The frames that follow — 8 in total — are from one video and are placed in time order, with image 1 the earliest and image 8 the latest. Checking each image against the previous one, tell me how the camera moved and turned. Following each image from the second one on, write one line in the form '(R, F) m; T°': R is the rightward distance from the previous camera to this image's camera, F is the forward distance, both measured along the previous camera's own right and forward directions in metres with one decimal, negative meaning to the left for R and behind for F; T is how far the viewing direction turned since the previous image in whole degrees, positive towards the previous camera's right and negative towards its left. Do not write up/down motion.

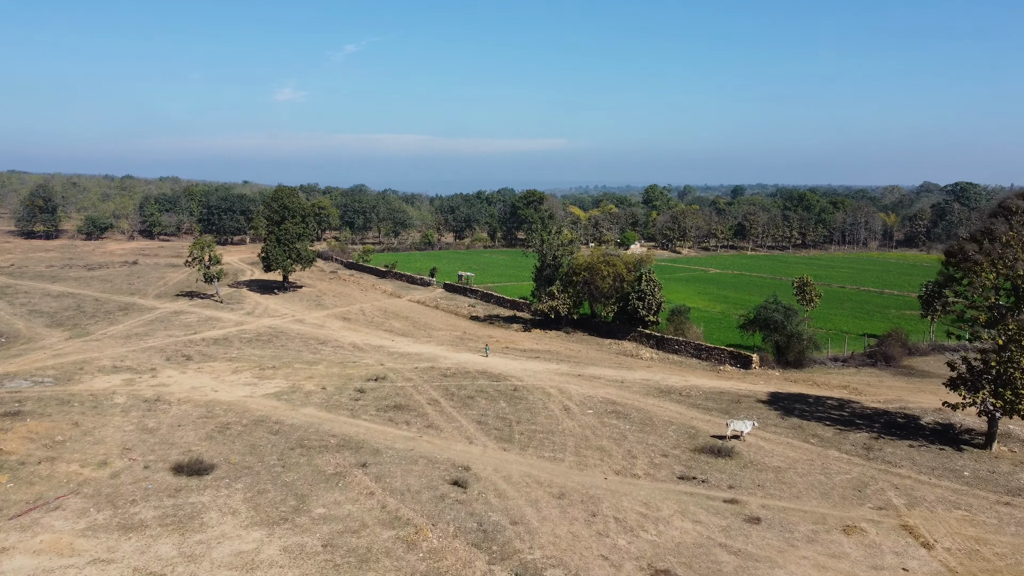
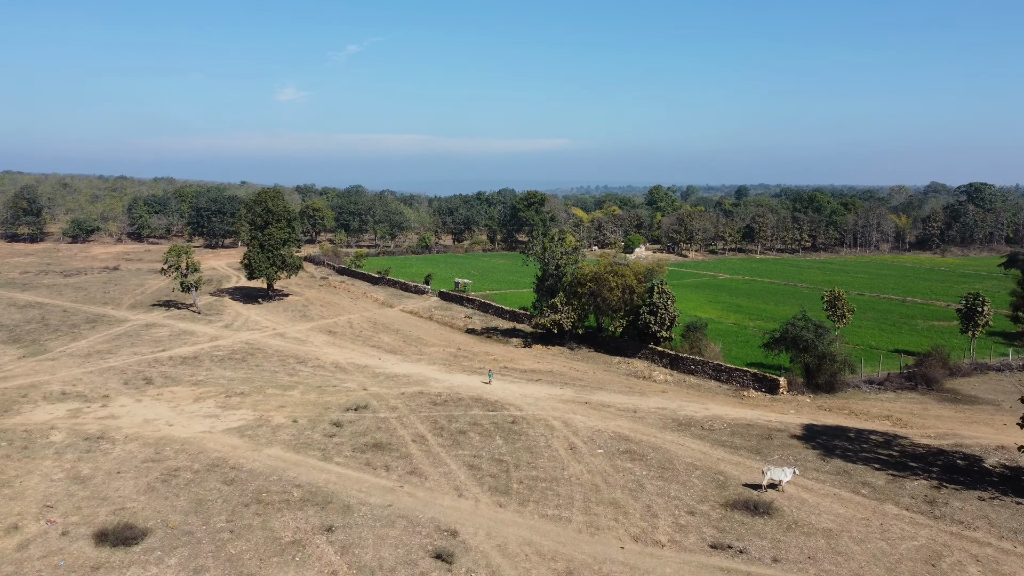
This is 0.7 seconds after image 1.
(+0.1, +3.0) m; 0°
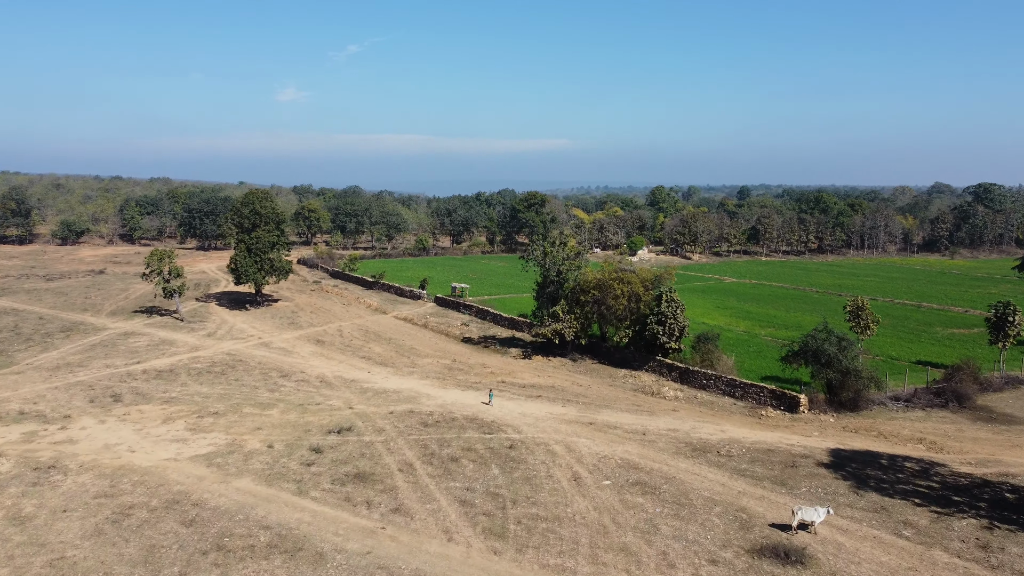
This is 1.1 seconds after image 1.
(+0.1, +2.0) m; 0°
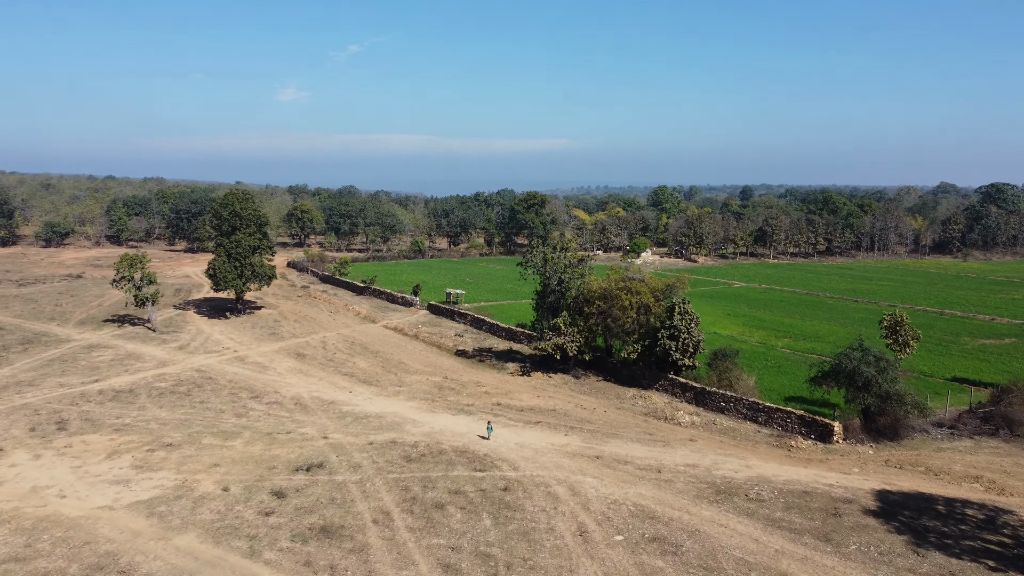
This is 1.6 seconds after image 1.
(+0.1, +2.8) m; 0°
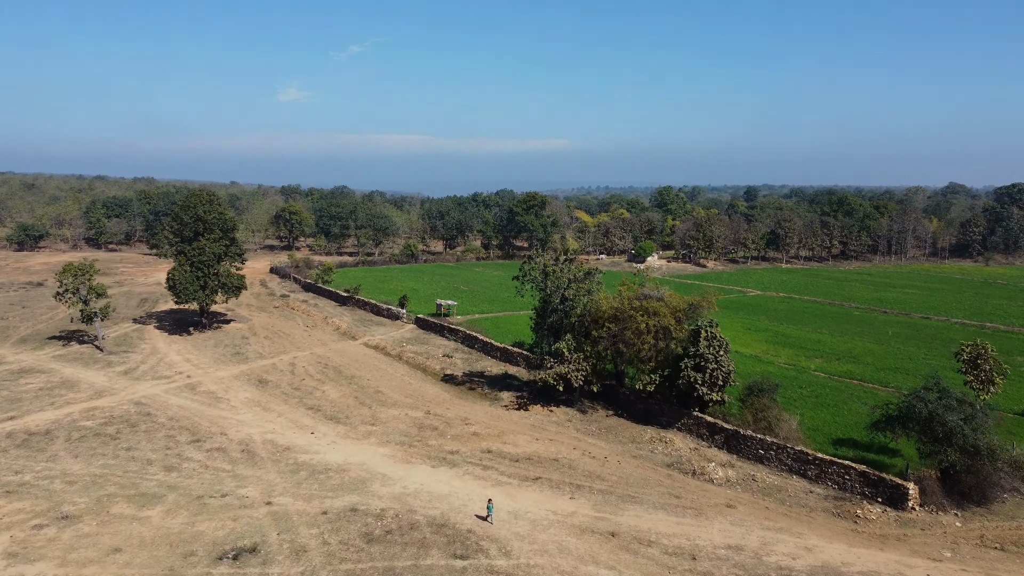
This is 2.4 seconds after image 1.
(+0.2, +4.3) m; 0°
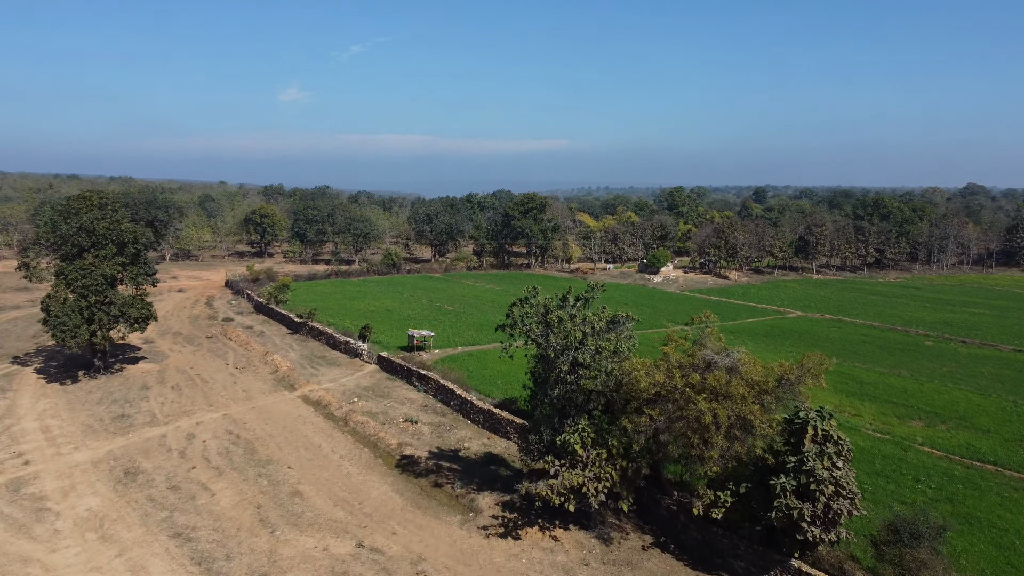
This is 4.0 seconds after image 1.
(+0.3, +8.8) m; 0°
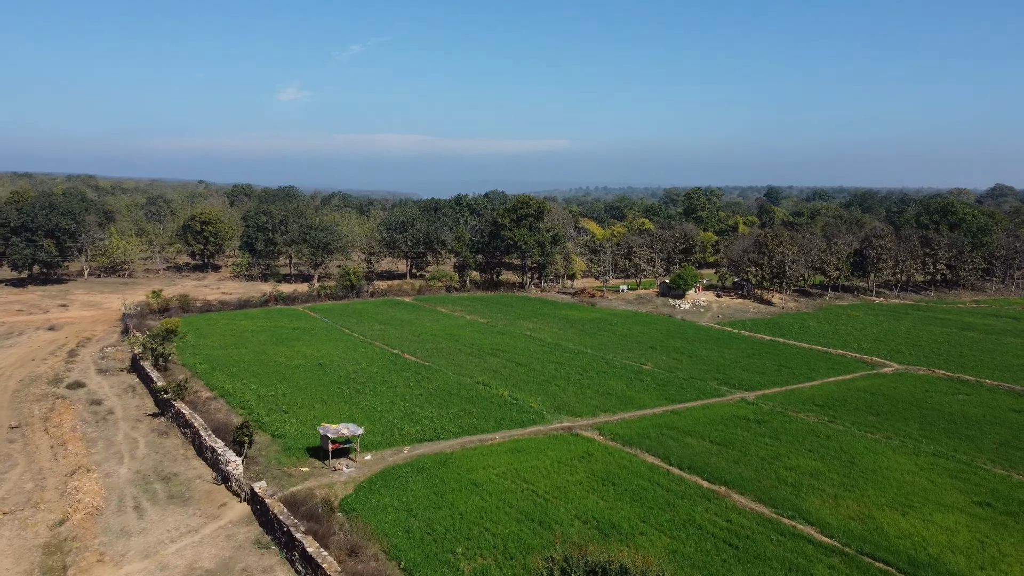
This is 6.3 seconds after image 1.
(+0.5, +12.9) m; 0°
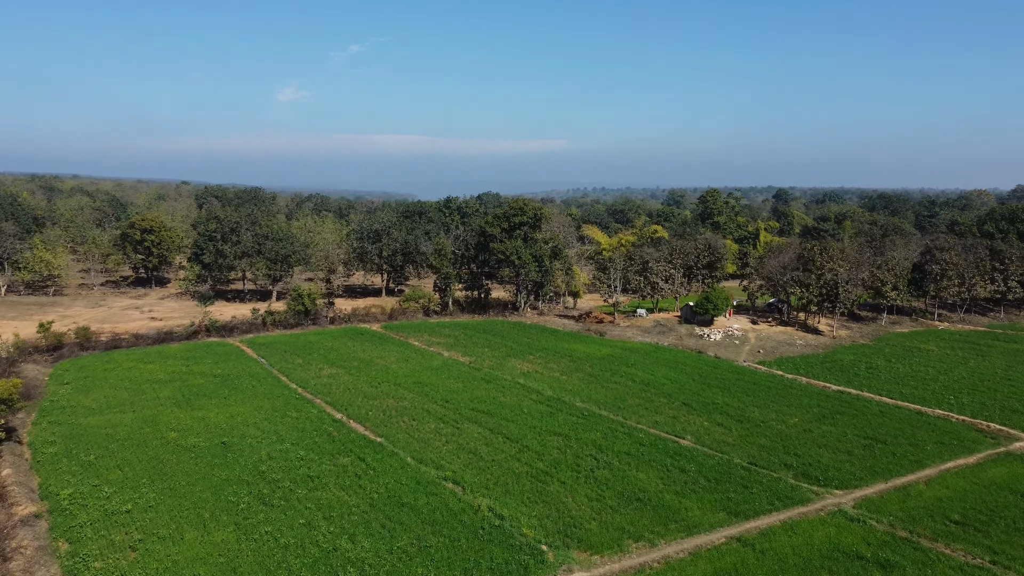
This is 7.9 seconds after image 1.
(+0.3, +9.2) m; 0°
